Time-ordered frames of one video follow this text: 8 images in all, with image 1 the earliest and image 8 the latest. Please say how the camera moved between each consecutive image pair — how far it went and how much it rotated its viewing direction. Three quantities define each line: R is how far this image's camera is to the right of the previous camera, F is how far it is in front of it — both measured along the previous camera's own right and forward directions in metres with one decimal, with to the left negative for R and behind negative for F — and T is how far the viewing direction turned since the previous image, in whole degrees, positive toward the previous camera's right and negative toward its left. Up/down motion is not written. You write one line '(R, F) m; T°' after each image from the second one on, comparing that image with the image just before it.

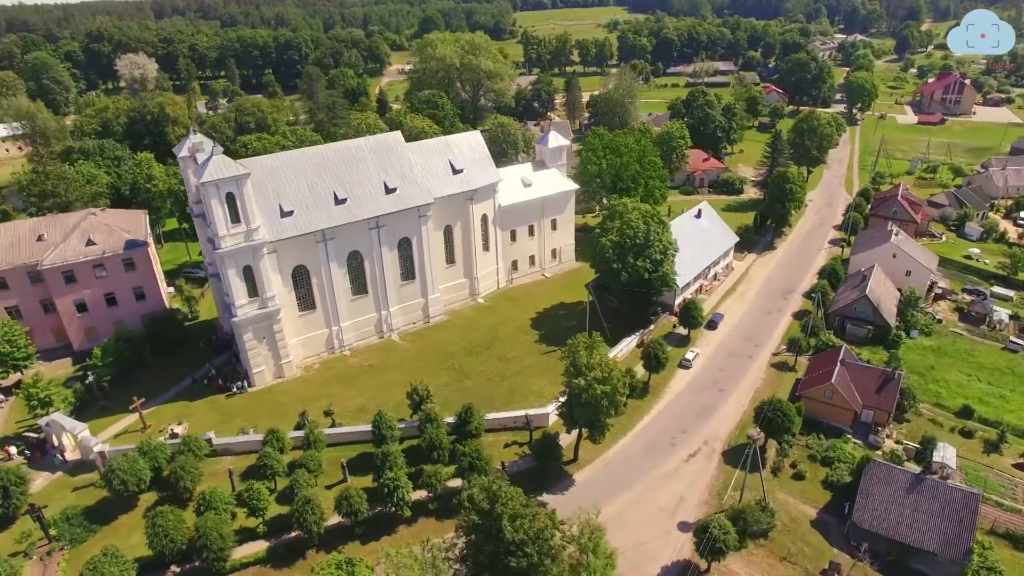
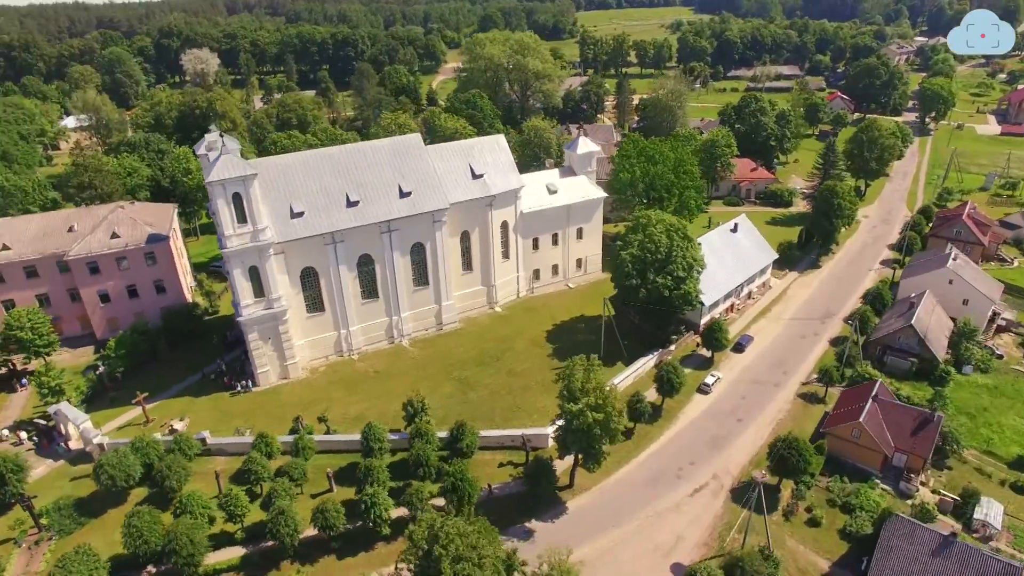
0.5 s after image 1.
(+4.0, +2.1) m; -5°
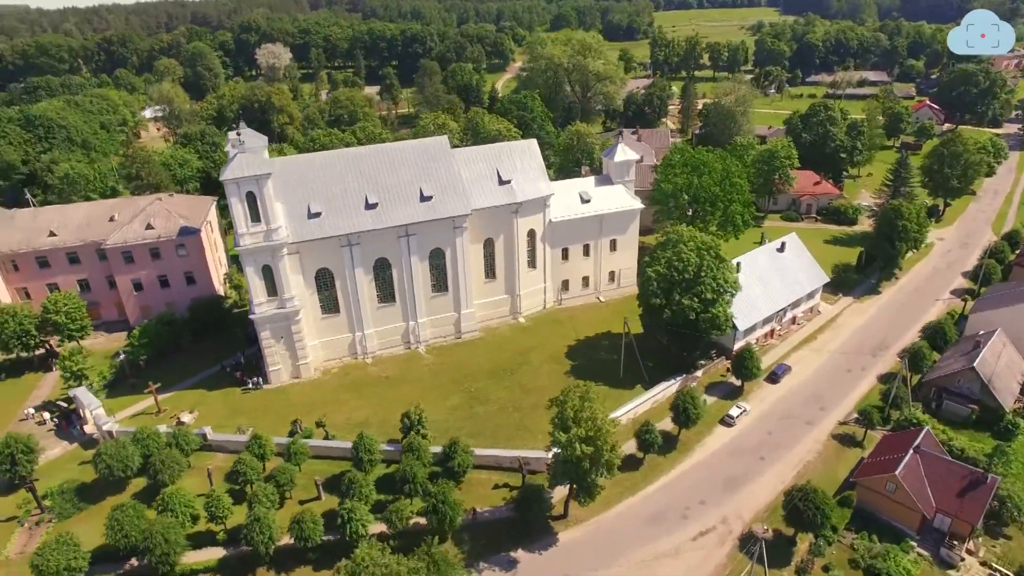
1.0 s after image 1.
(+4.4, +2.3) m; -6°
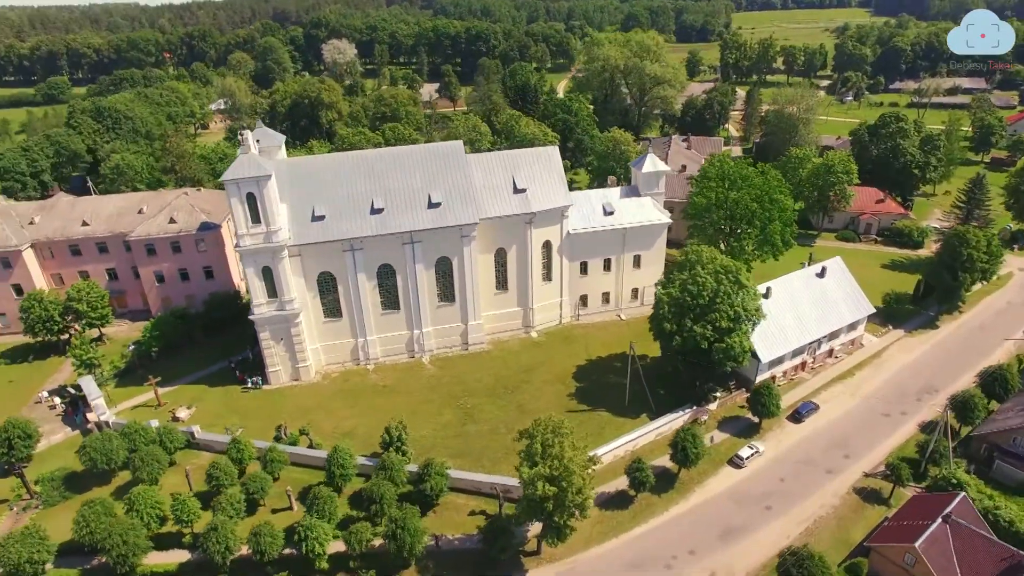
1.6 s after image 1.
(+5.3, +2.6) m; -6°
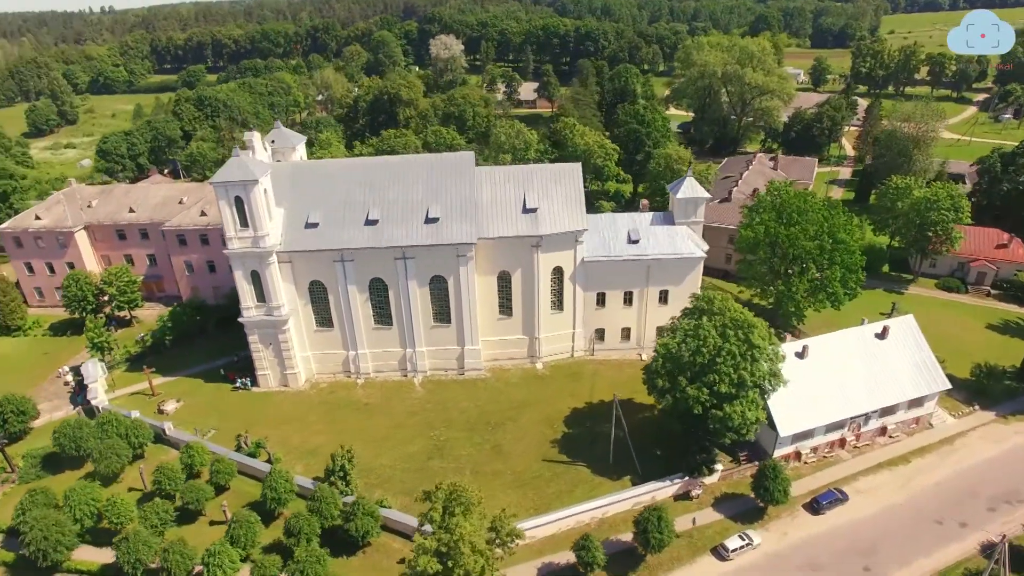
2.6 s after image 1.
(+9.7, +5.2) m; -11°
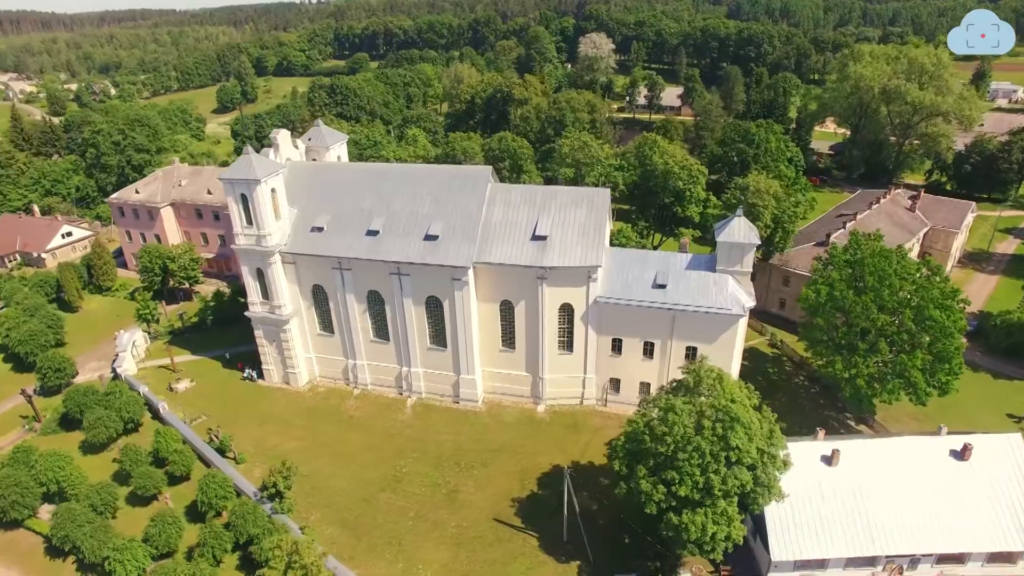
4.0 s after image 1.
(+11.9, +6.4) m; -15°
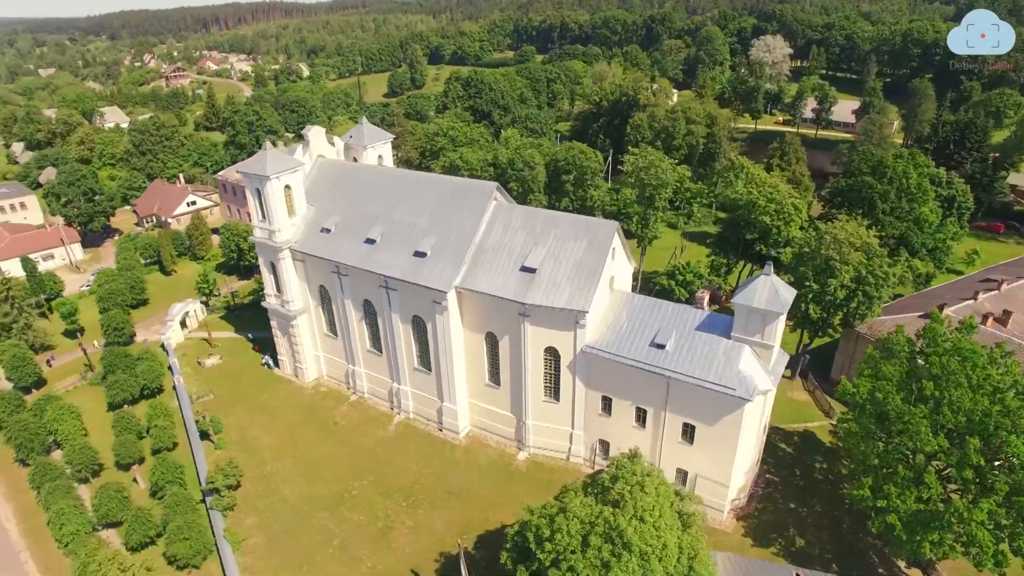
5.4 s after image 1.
(+12.5, +6.6) m; -16°
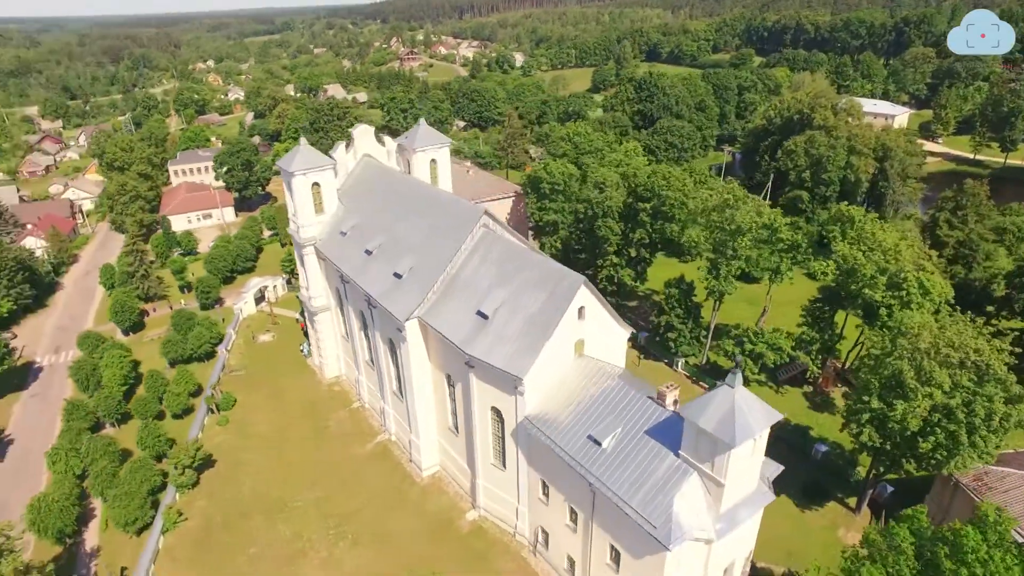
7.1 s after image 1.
(+14.4, +8.2) m; -20°
